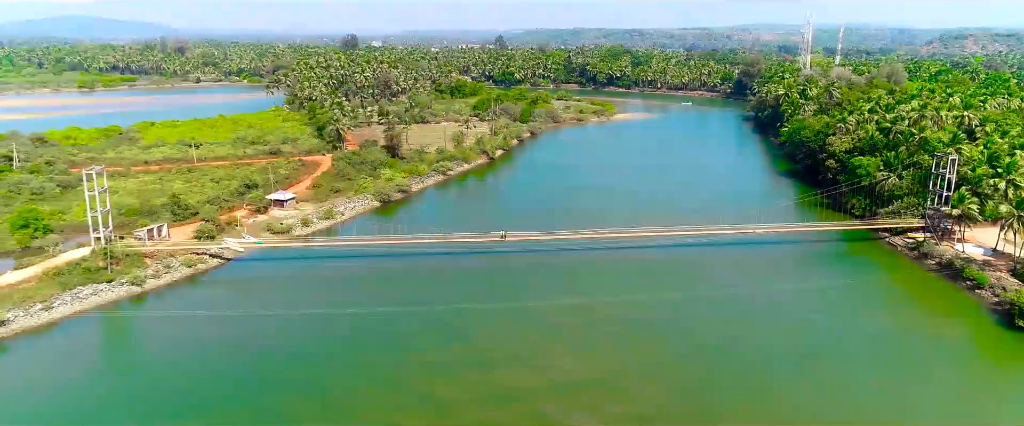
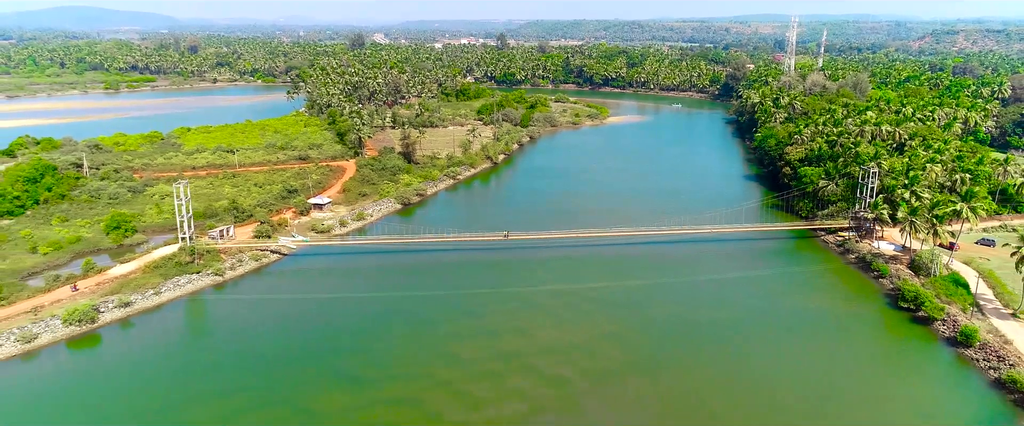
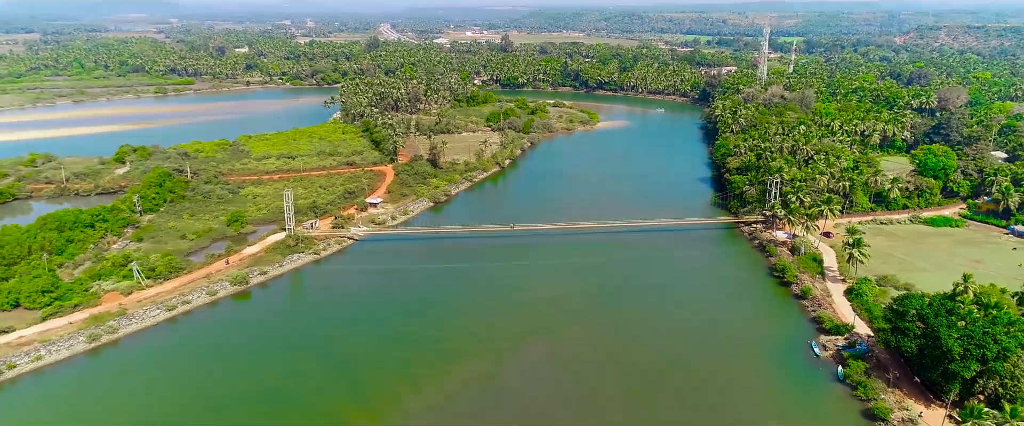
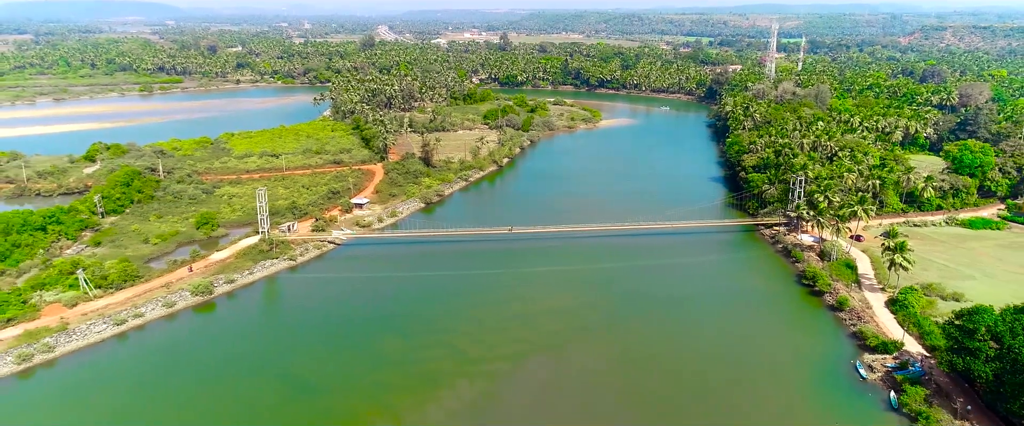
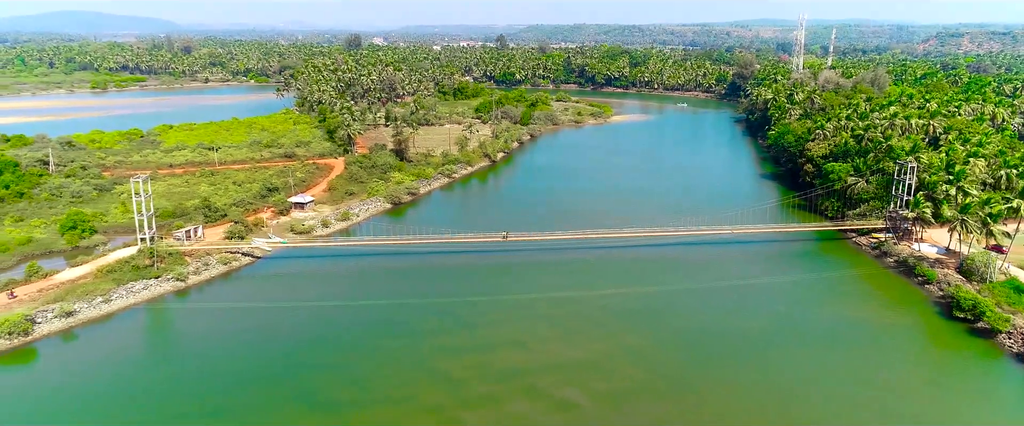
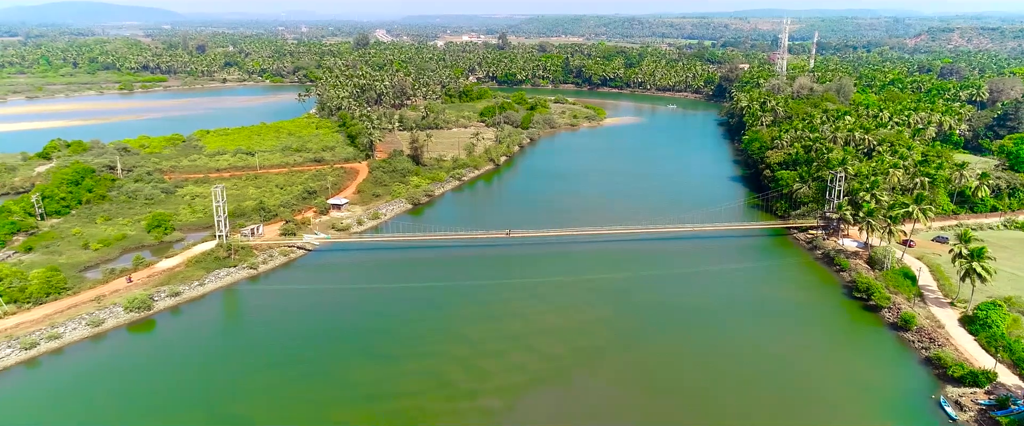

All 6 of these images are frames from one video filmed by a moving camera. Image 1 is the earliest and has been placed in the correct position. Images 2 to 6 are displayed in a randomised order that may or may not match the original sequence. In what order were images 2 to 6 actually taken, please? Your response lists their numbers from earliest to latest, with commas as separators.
5, 2, 6, 4, 3
